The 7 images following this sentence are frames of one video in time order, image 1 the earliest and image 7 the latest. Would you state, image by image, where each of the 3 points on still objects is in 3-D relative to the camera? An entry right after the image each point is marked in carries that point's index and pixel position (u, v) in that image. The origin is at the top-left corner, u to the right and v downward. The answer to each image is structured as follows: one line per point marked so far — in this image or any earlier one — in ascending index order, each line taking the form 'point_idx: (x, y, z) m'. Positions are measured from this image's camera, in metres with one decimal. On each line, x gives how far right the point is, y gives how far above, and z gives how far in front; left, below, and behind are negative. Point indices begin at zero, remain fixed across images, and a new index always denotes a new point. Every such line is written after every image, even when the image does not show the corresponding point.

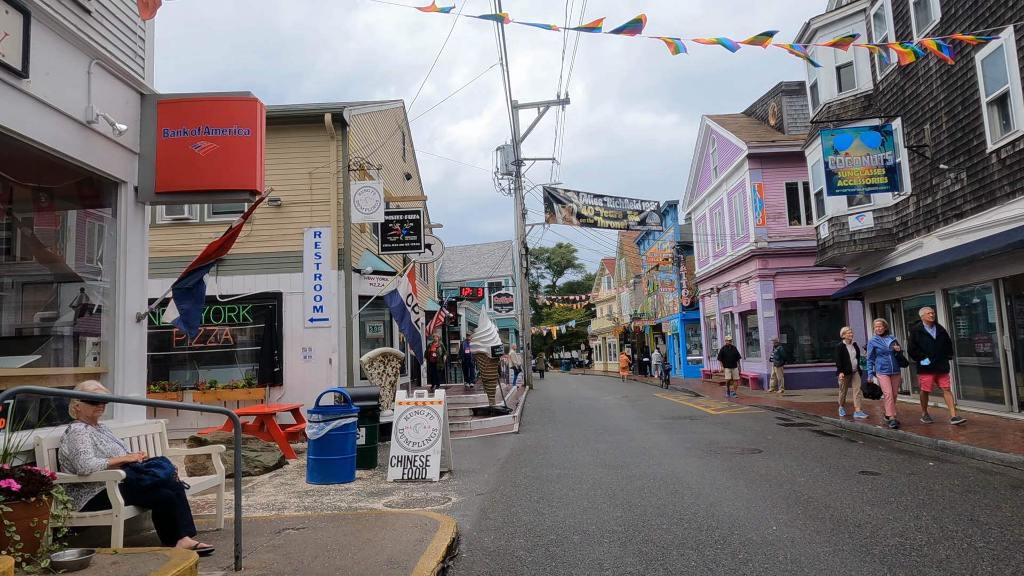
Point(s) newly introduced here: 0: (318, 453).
0: (-2.5, -2.1, +8.5) m
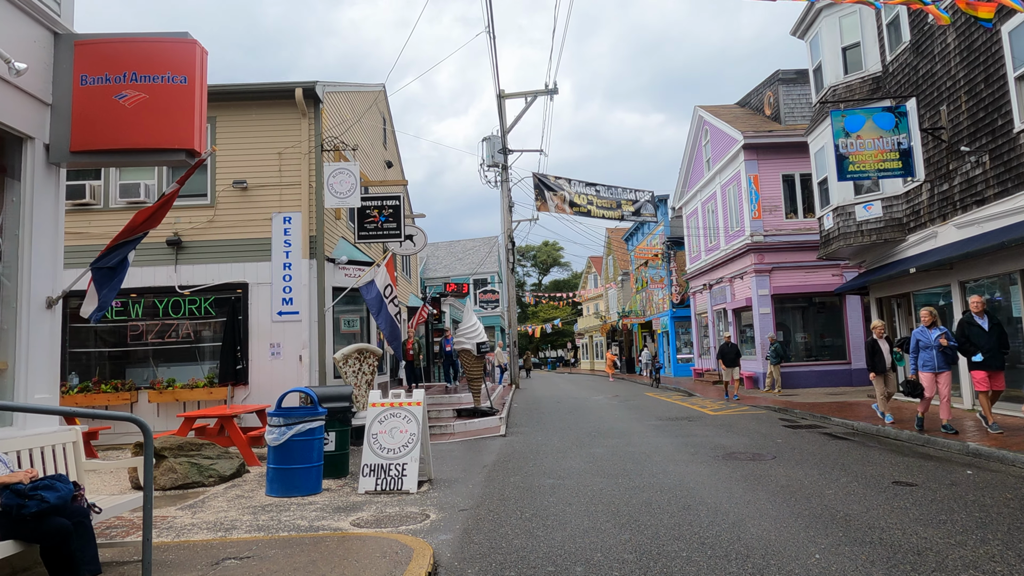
0: (-2.6, -1.9, +7.5) m
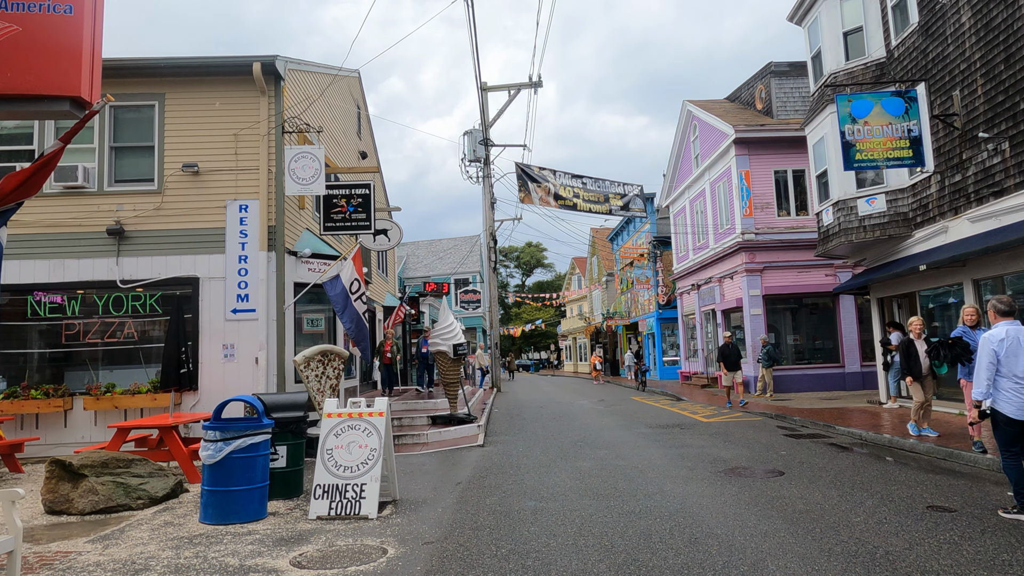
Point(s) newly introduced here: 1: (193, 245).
0: (-2.8, -1.9, +6.4) m
1: (-5.0, +0.7, +10.6) m
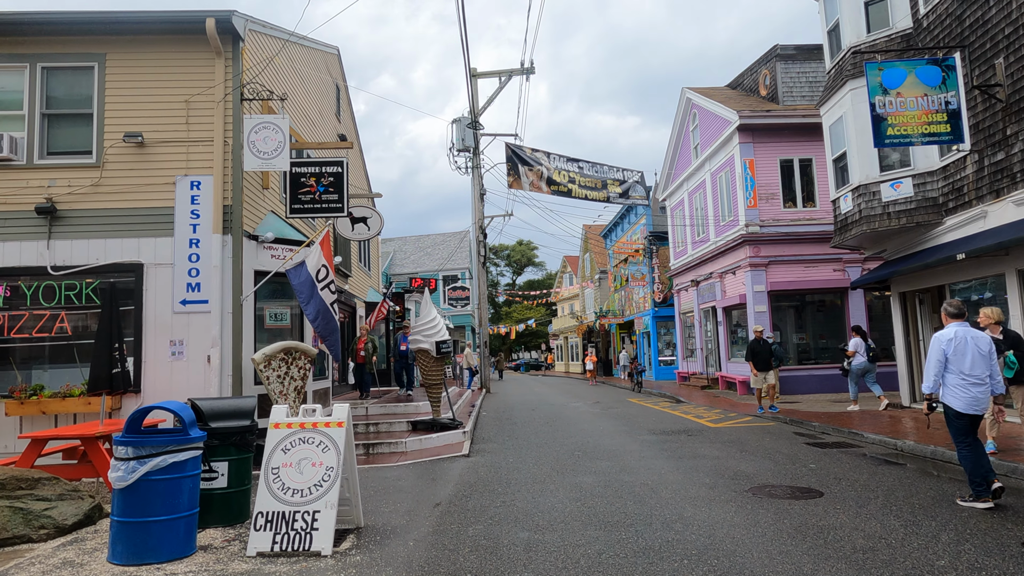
0: (-2.9, -1.7, +5.1) m
1: (-5.2, +0.9, +9.3) m
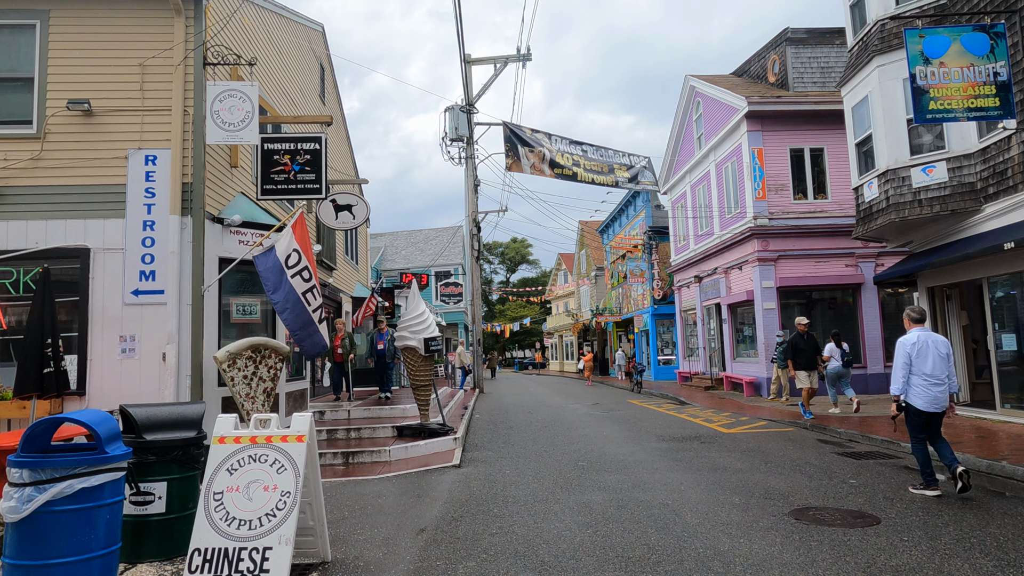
0: (-2.9, -1.6, +4.0) m
1: (-5.2, +1.0, +8.2) m
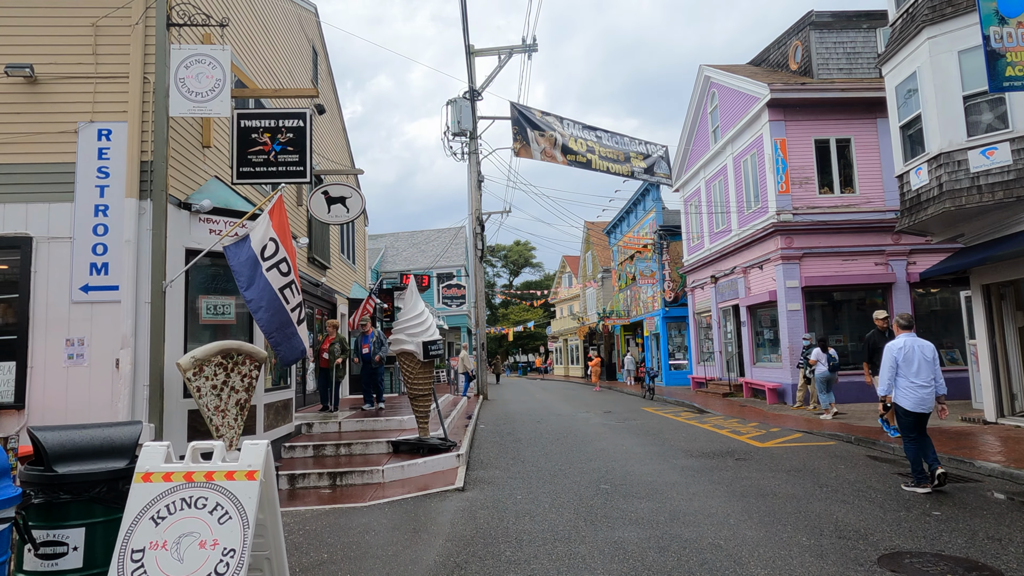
0: (-2.8, -1.5, +2.8) m
1: (-5.1, +1.1, +7.0) m
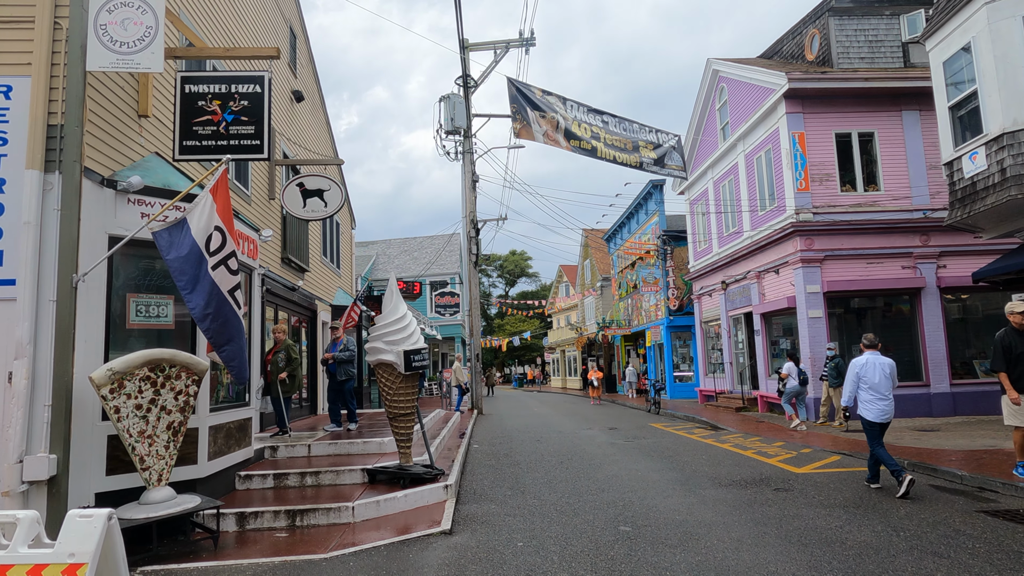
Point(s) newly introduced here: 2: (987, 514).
0: (-2.8, -1.4, +1.4) m
1: (-5.1, +1.1, +5.6) m
2: (+4.4, -2.1, +6.3) m
